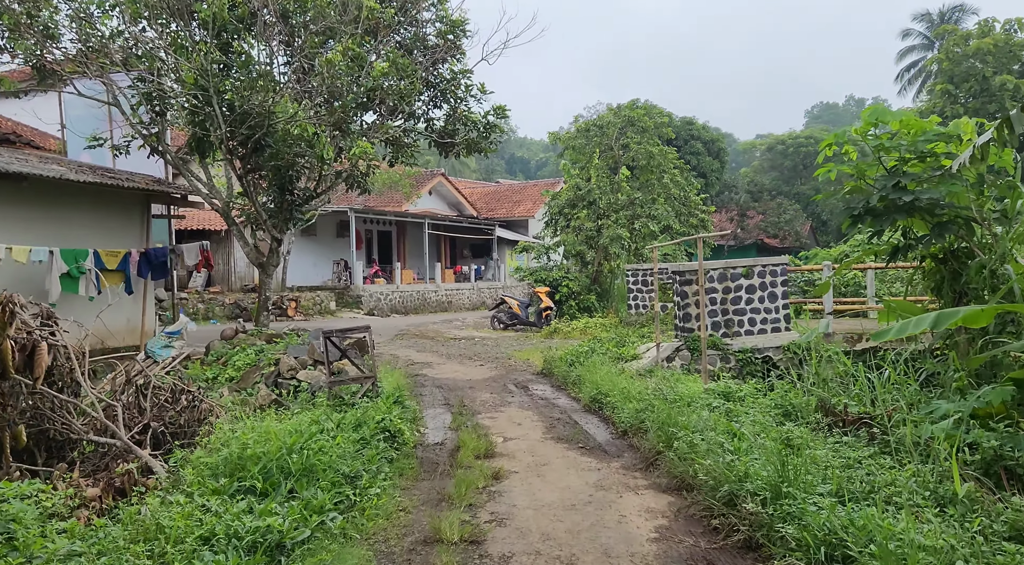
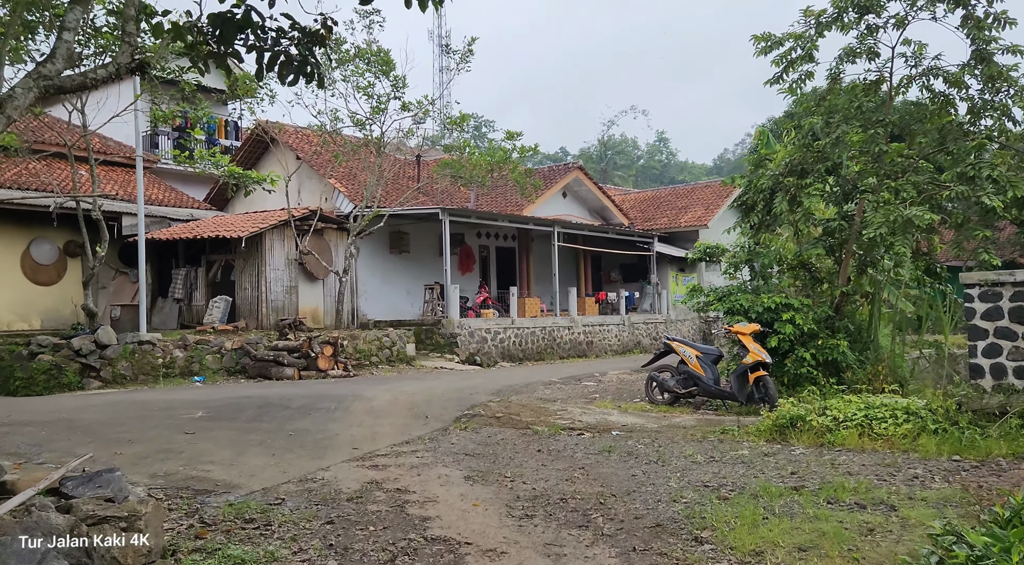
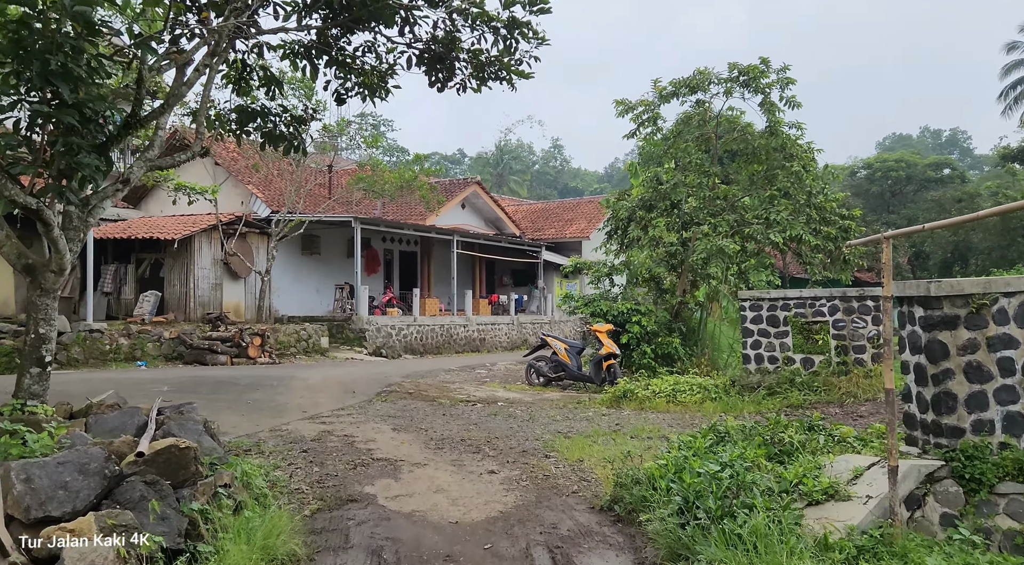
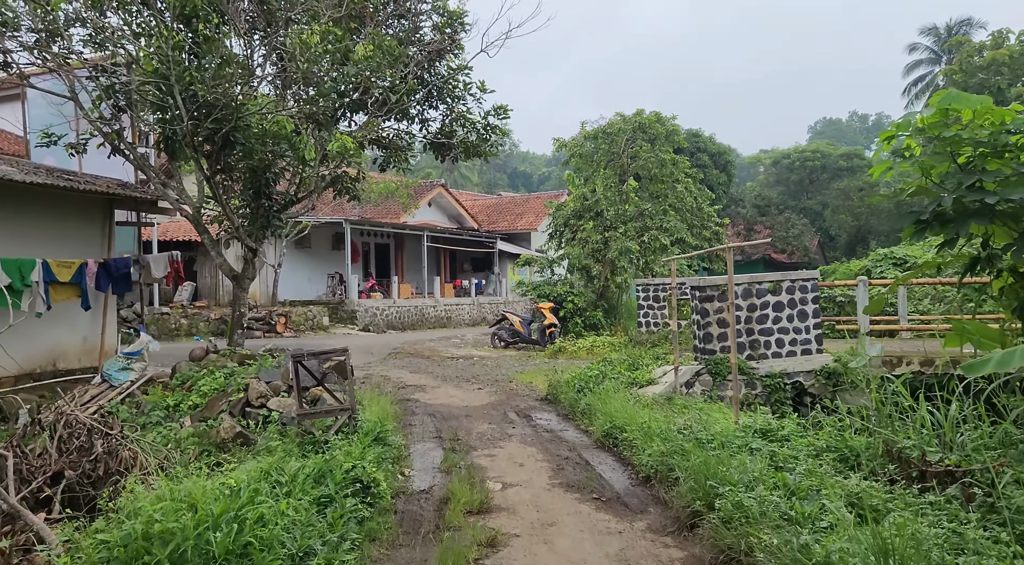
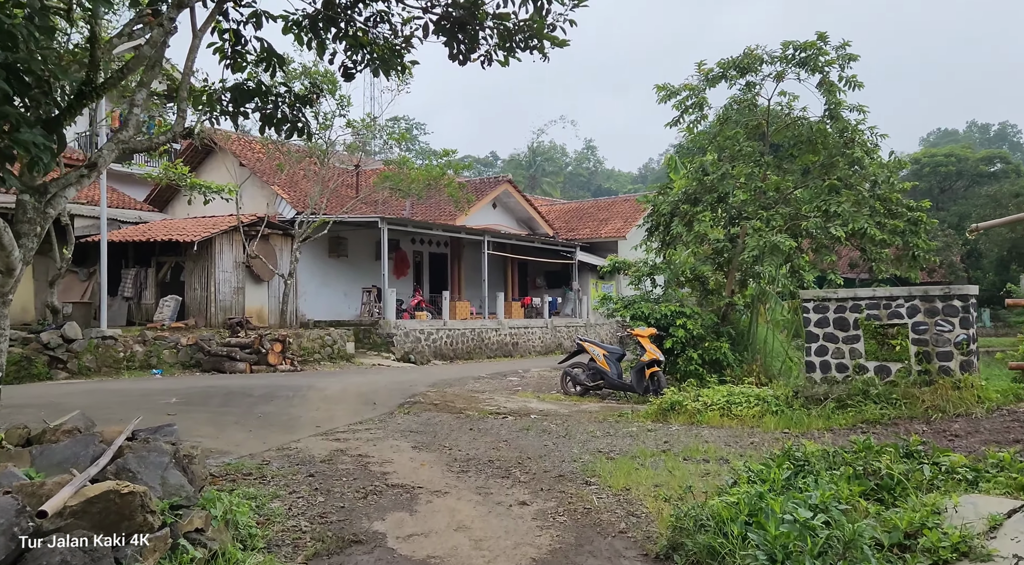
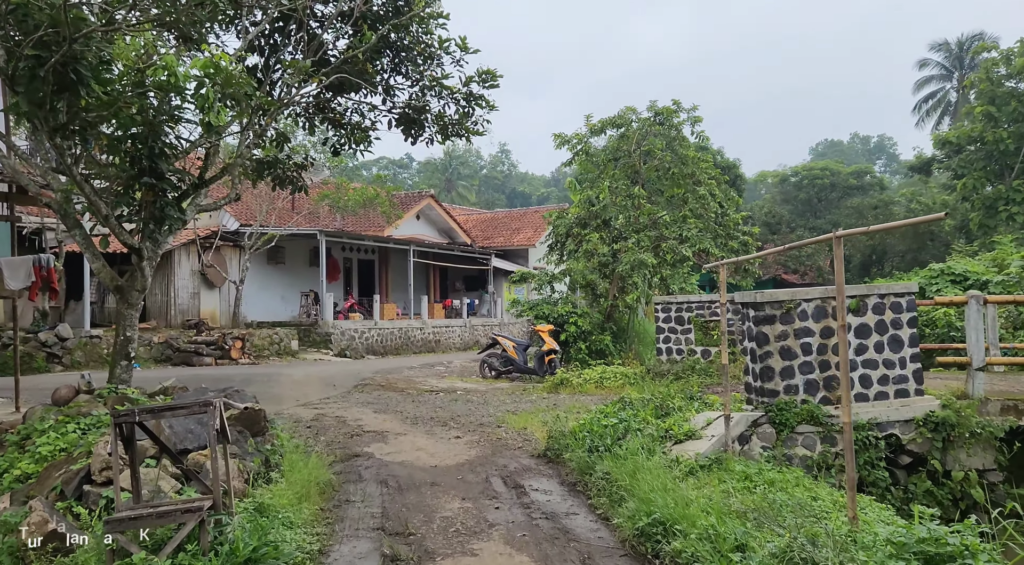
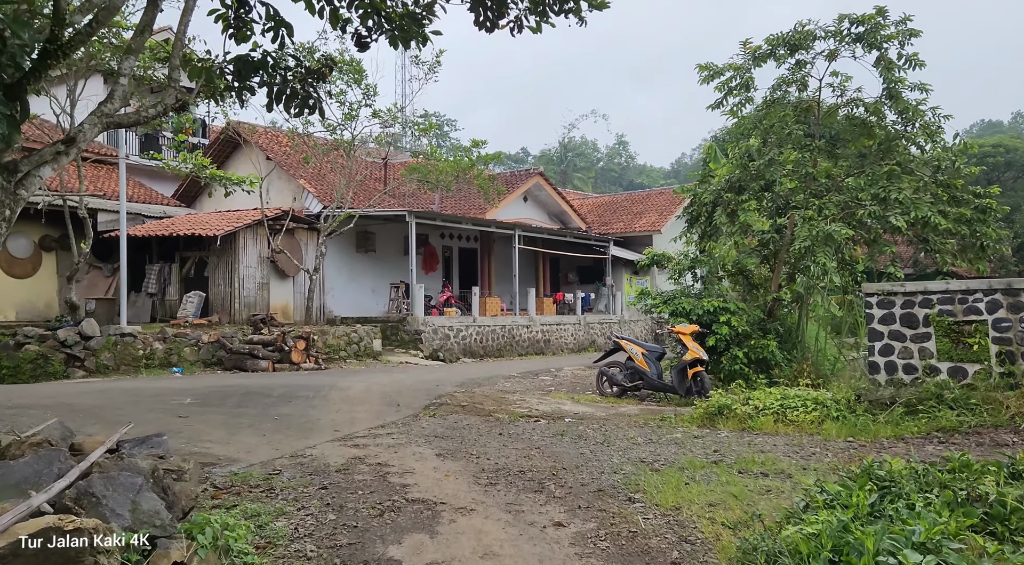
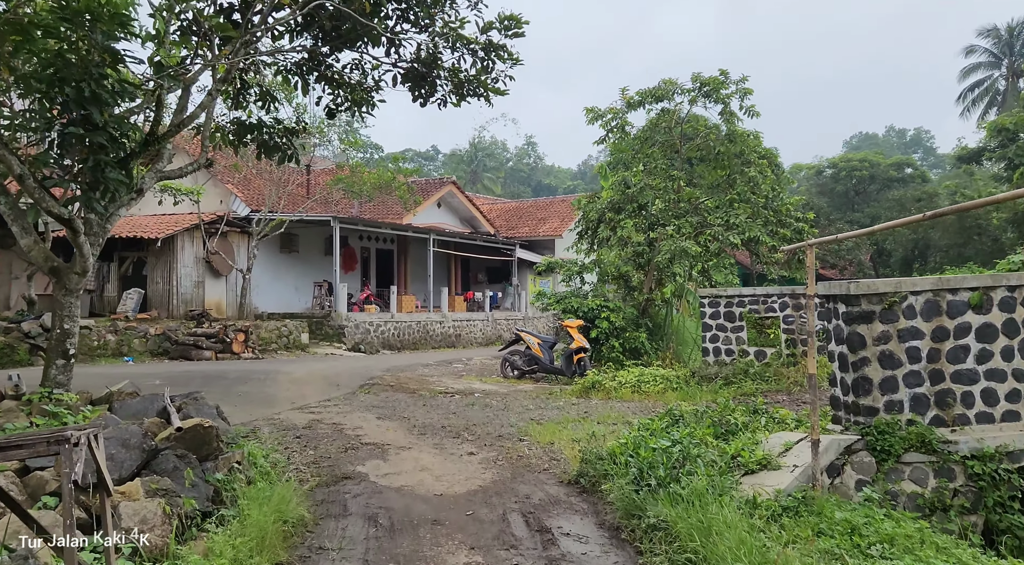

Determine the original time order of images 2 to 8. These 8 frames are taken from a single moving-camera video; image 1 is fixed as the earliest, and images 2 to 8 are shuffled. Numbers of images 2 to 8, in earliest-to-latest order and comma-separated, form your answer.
4, 6, 8, 3, 5, 7, 2
